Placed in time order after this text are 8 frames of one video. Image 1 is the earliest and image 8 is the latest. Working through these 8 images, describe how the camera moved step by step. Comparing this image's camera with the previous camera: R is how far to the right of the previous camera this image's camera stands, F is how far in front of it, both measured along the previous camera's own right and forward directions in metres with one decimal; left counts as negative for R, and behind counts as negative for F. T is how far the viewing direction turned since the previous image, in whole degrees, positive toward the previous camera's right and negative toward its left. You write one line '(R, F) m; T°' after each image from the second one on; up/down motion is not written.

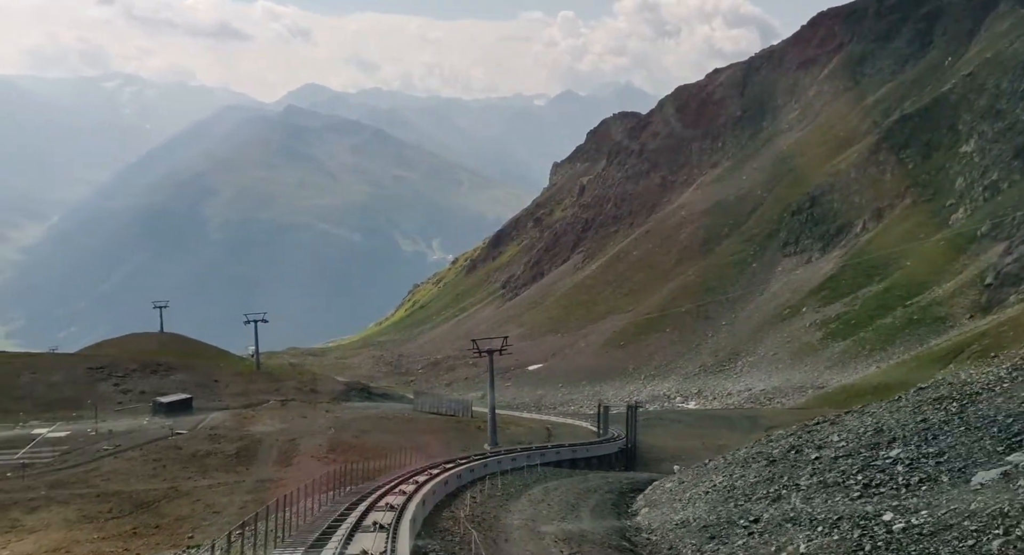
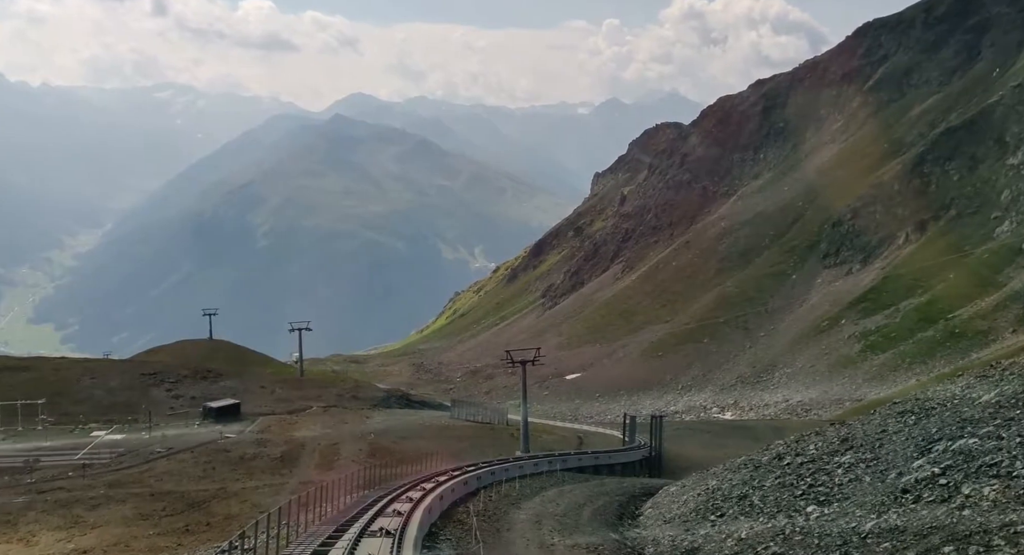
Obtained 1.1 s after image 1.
(+0.4, -2.6) m; -2°
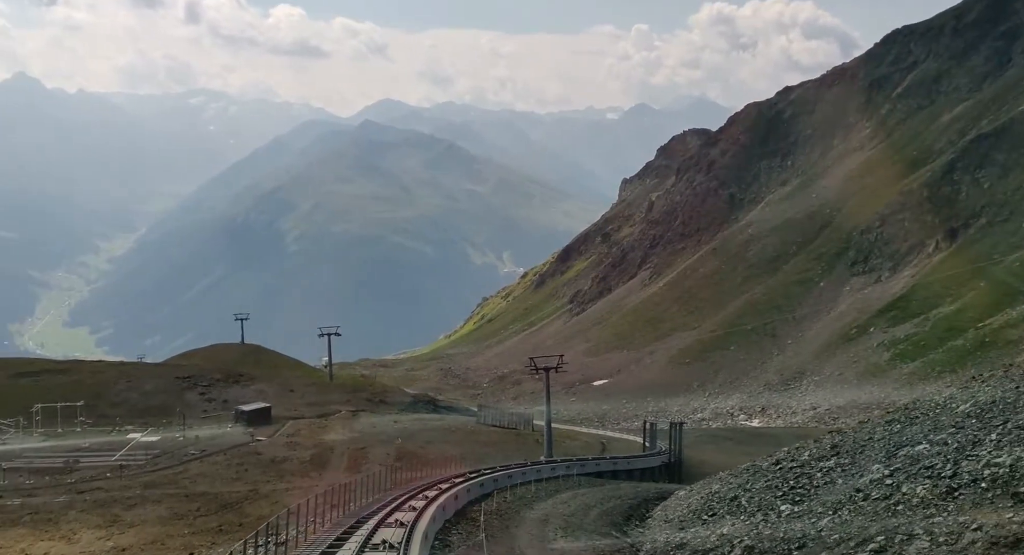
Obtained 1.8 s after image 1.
(+0.2, -1.5) m; -1°
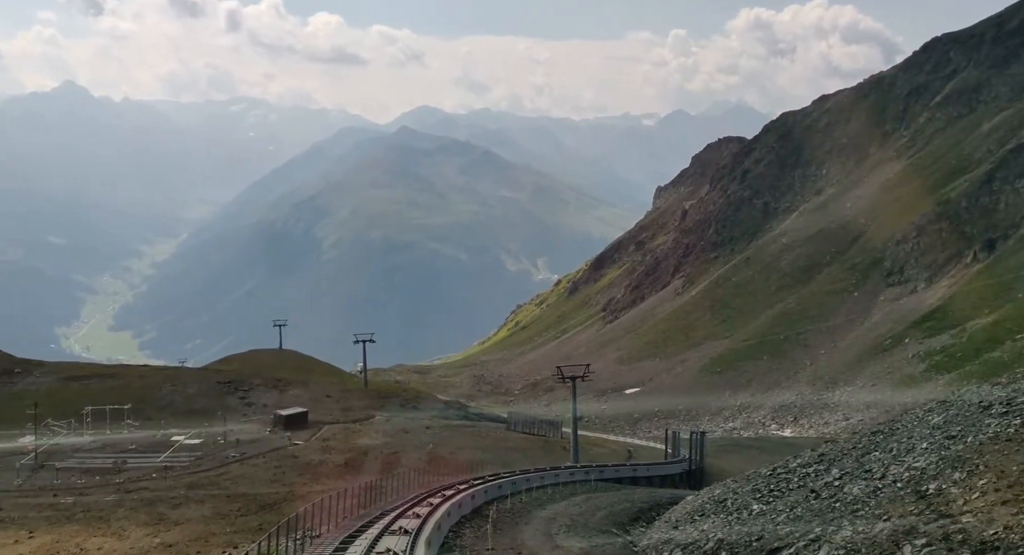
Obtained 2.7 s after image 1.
(+0.3, -2.3) m; -2°
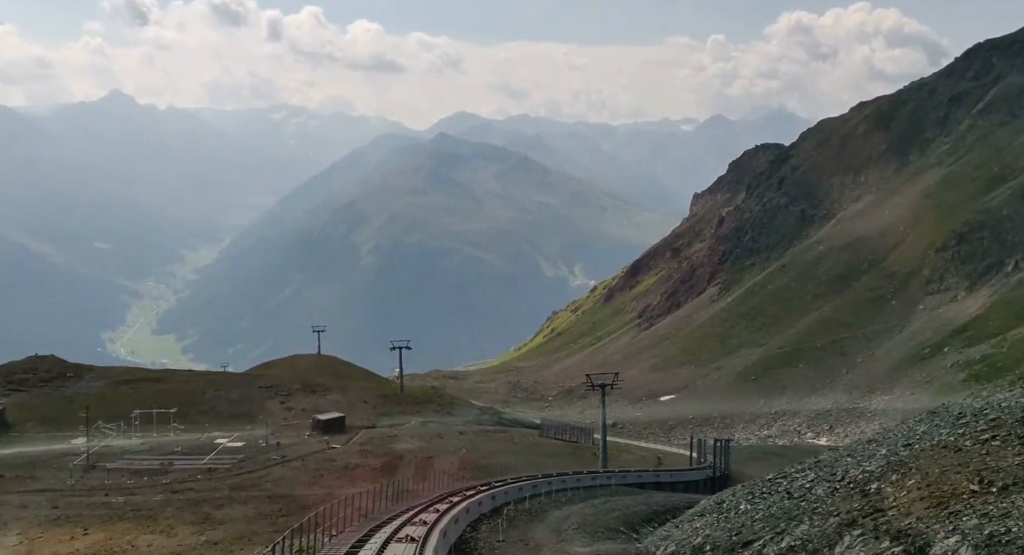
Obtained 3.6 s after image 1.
(+0.3, -2.0) m; -2°
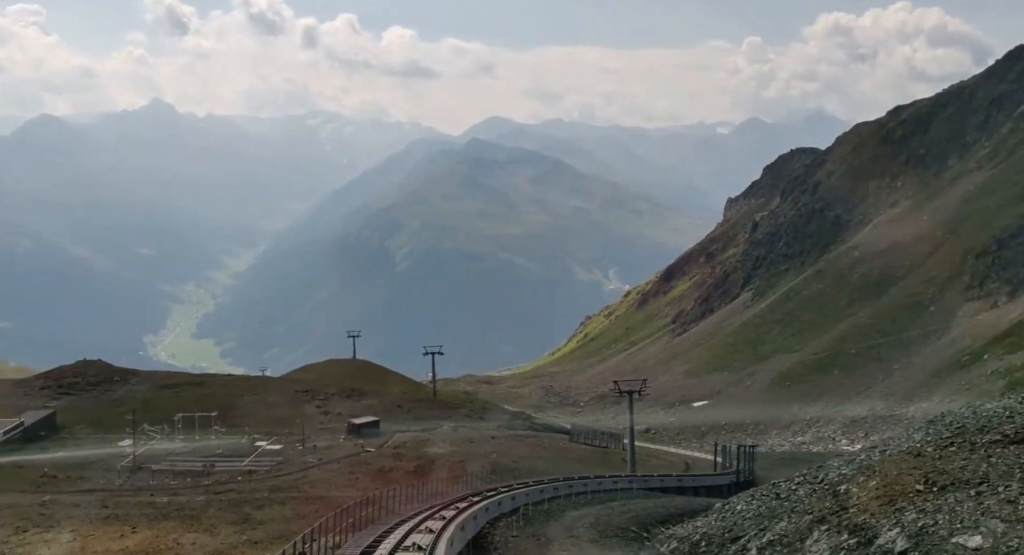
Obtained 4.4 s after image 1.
(+0.2, -1.9) m; -2°
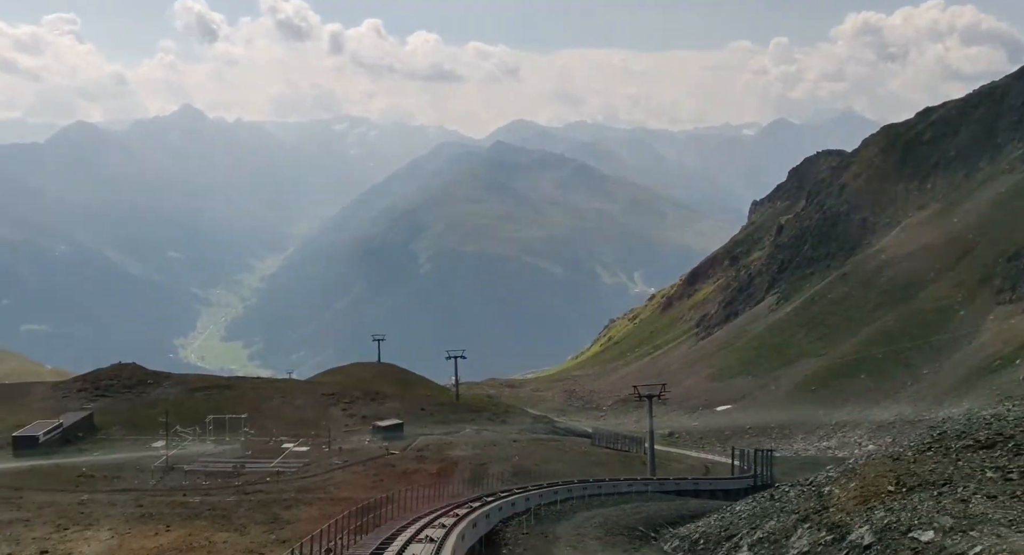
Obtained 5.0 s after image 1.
(+0.2, -1.6) m; -1°
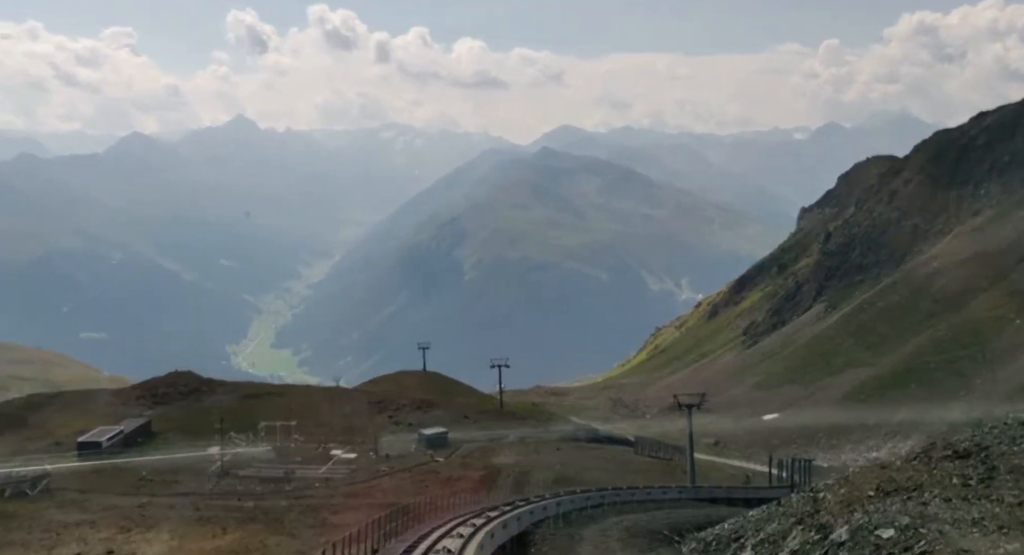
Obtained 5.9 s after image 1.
(+0.2, -1.8) m; -2°
